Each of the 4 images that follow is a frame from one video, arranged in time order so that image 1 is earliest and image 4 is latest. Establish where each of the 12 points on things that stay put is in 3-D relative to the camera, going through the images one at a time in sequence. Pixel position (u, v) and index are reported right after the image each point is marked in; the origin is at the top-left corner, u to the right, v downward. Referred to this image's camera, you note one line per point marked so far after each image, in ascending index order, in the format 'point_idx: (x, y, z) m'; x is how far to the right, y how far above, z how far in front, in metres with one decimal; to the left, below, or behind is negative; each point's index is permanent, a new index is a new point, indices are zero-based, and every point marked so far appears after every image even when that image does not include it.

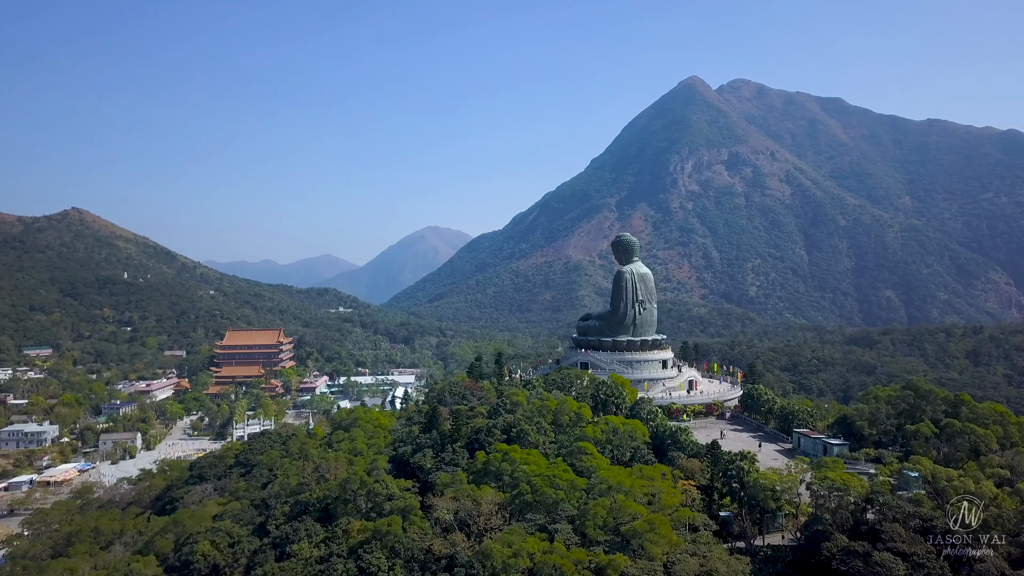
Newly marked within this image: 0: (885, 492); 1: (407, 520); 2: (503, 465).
0: (+7.7, -4.2, +15.2) m
1: (-2.4, -5.3, +16.9) m
2: (-0.3, -4.2, +17.5) m
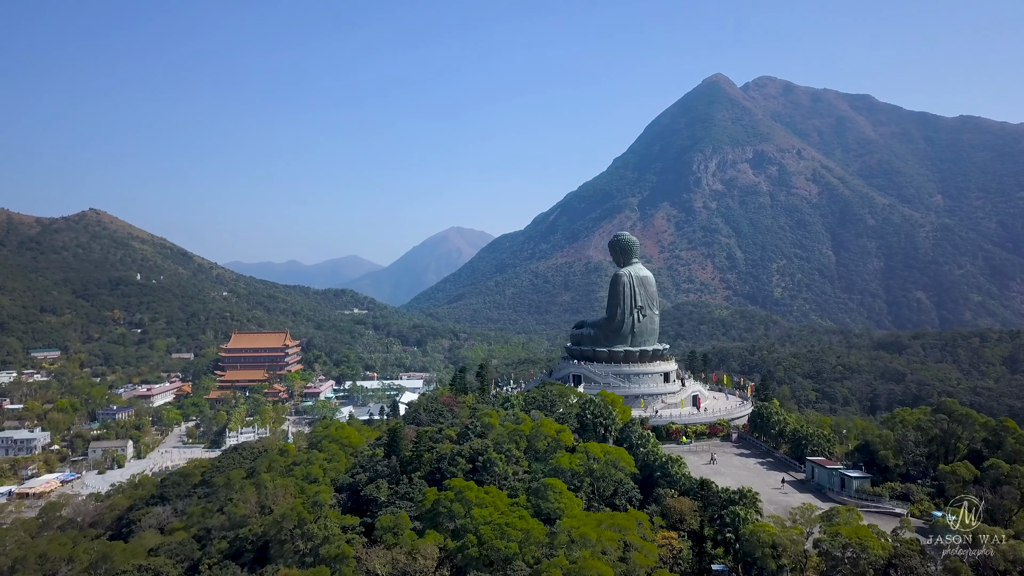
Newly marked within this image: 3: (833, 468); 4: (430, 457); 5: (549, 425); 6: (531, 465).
0: (+6.7, -4.4, +12.3) m
1: (-3.4, -5.5, +14.3) m
2: (-1.2, -4.4, +14.9) m
3: (+8.1, -4.5, +18.7) m
4: (-2.1, -4.3, +18.7) m
5: (+1.0, -3.6, +19.1) m
6: (+0.5, -4.4, +18.2) m
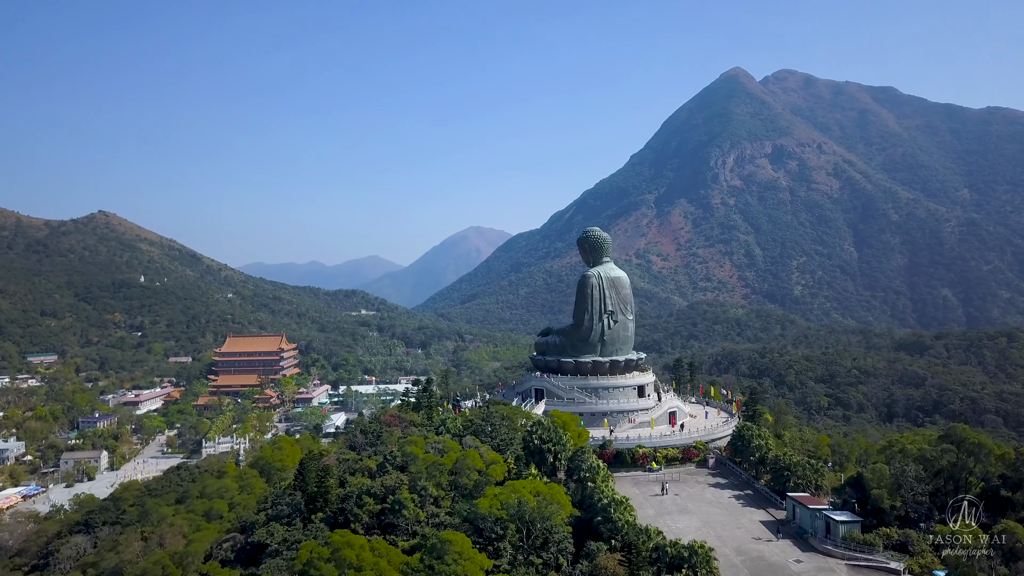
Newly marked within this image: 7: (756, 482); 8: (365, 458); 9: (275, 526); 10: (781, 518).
0: (+4.8, -4.5, +9.2) m
1: (-5.2, -5.6, +11.5) m
2: (-3.0, -4.5, +12.0) m
3: (+6.4, -4.6, +15.6) m
4: (-3.7, -4.4, +15.9) m
5: (-0.7, -3.7, +16.2) m
6: (-1.3, -4.5, +15.3) m
7: (+6.2, -4.9, +18.8) m
8: (-3.5, -4.1, +18.0) m
9: (-5.0, -5.0, +15.6) m
10: (+6.0, -5.1, +16.5) m
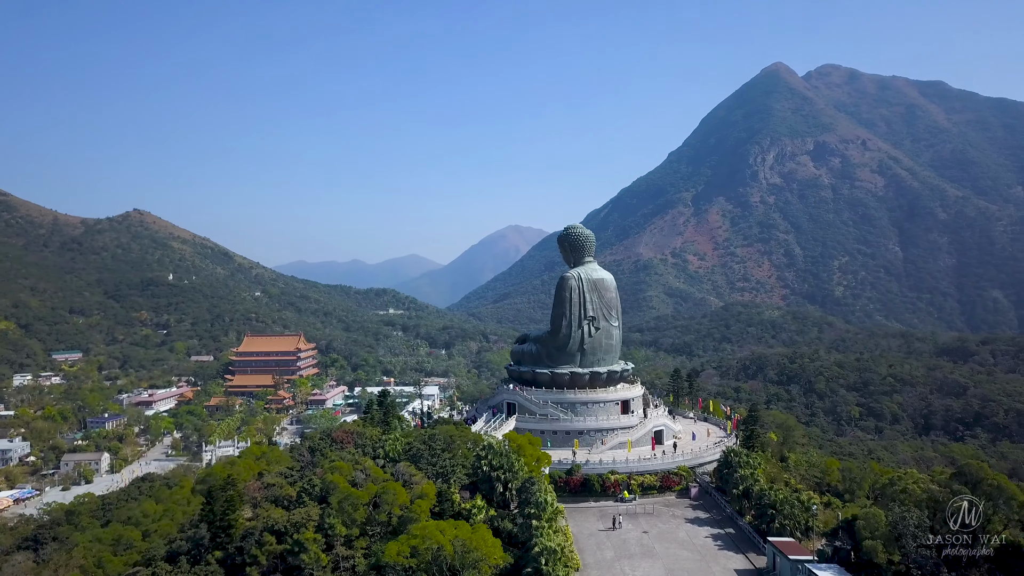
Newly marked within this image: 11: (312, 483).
0: (+3.1, -4.6, +6.8) m
1: (-6.7, -5.7, +9.6) m
2: (-4.5, -4.6, +10.0) m
3: (+5.1, -4.8, +13.0) m
4: (-5.1, -4.5, +13.9) m
5: (-2.0, -3.8, +14.0) m
6: (-2.6, -4.6, +13.2) m
7: (+5.0, -5.0, +16.2) m
8: (-4.7, -4.2, +15.9) m
9: (-6.3, -5.1, +13.7) m
10: (+4.7, -5.3, +14.0) m
11: (-3.9, -3.9, +14.9) m
